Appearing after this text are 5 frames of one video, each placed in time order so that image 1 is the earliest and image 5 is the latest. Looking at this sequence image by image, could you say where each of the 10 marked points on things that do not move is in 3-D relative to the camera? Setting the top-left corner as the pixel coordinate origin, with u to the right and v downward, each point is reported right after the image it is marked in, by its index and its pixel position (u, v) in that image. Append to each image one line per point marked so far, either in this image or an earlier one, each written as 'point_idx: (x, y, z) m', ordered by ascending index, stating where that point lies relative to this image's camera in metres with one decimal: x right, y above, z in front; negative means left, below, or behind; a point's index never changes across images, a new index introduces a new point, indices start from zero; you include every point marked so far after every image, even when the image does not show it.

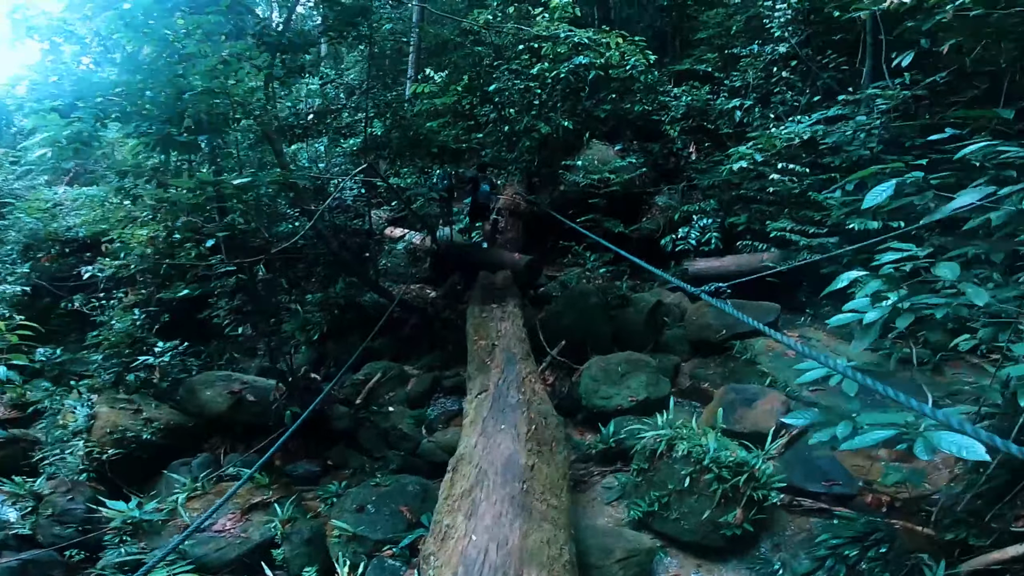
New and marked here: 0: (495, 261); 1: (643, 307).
0: (-0.2, +0.3, +5.9) m
1: (+1.2, -0.2, +5.0) m
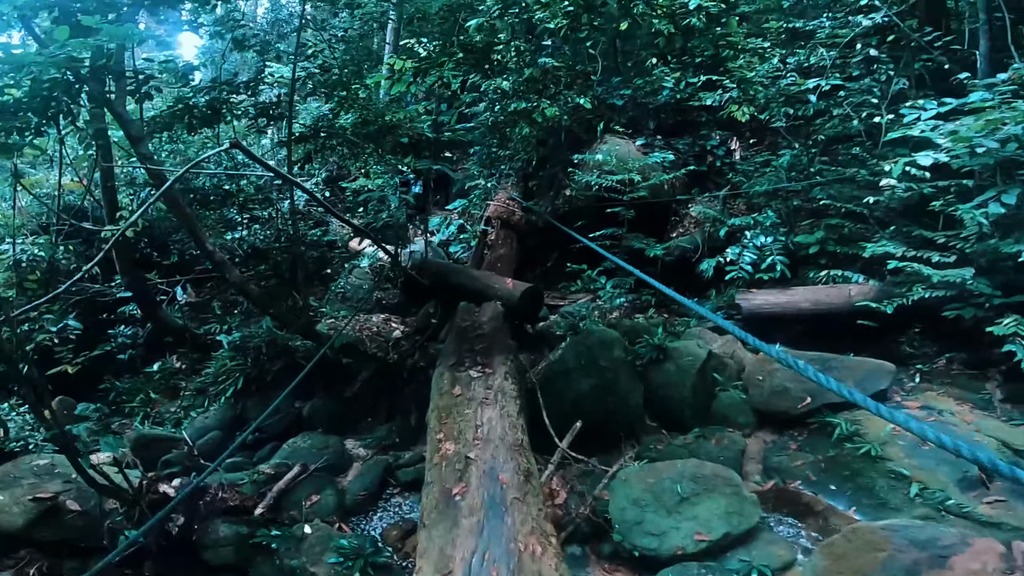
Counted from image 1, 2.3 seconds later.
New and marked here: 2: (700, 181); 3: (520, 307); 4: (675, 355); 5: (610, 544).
0: (-0.3, 0.0, +4.4) m
1: (+1.1, -0.5, +3.5) m
2: (+1.7, +1.0, +5.2) m
3: (+0.1, -0.2, +4.0) m
4: (+1.1, -0.4, +3.6) m
5: (+0.5, -1.2, +2.6) m
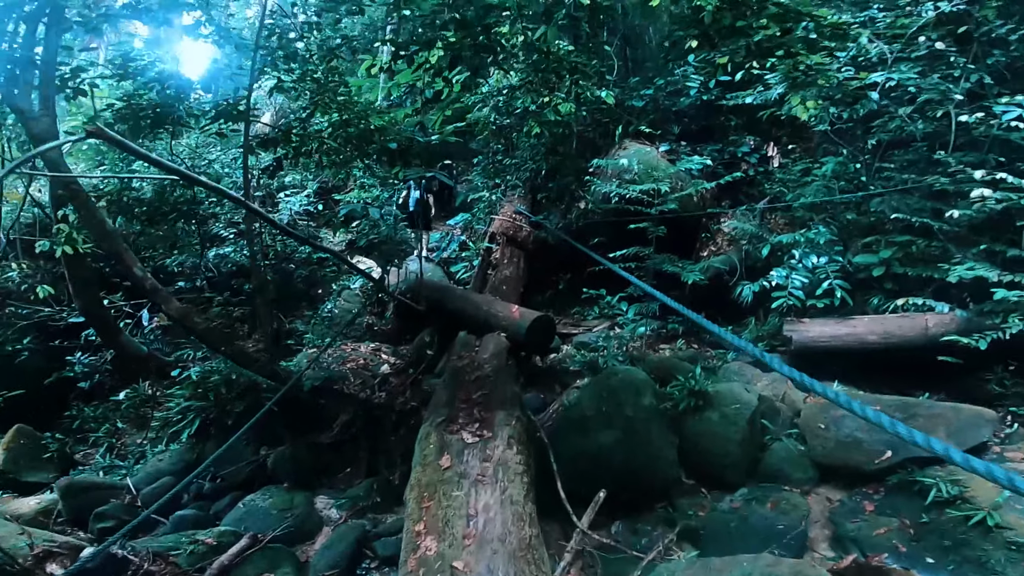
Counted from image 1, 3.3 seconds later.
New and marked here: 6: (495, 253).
0: (-0.2, -0.2, +3.8) m
1: (+1.1, -0.7, +2.9) m
2: (+1.8, +0.8, +4.6) m
3: (+0.1, -0.3, +3.5) m
4: (+1.1, -0.6, +3.0) m
5: (+0.5, -1.3, +1.9) m
6: (-0.1, +0.3, +4.4) m
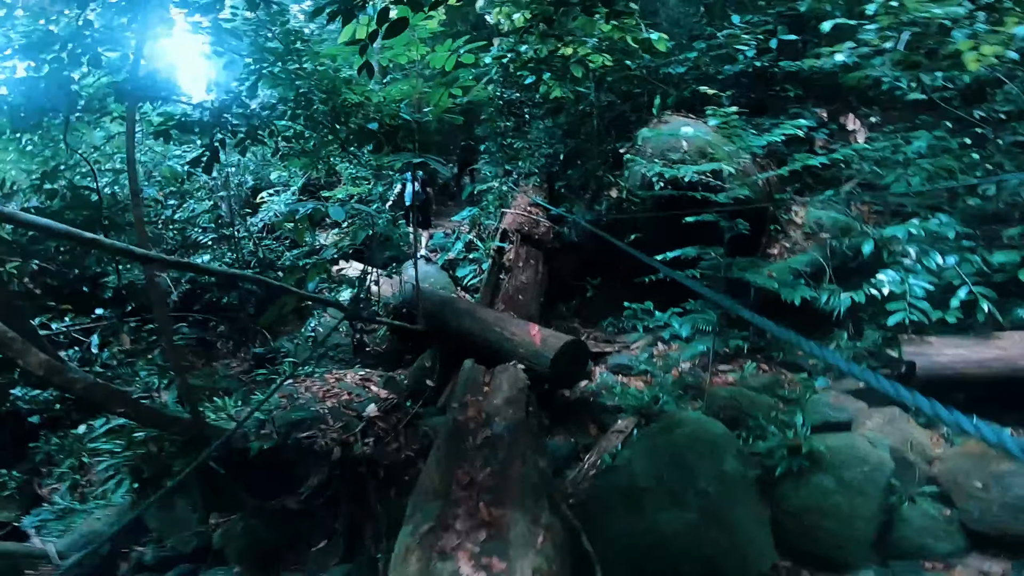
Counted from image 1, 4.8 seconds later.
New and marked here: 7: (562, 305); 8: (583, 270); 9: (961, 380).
0: (-0.1, -0.3, +3.0) m
1: (+1.2, -0.7, +2.1) m
2: (+1.9, +0.7, +3.7) m
3: (+0.2, -0.4, +2.7) m
4: (+1.2, -0.6, +2.2) m
5: (+0.5, -1.4, +1.2) m
6: (0.0, +0.2, +3.6) m
7: (+0.3, -0.1, +3.8) m
8: (+0.5, +0.1, +3.8) m
9: (+1.9, -0.4, +2.4) m
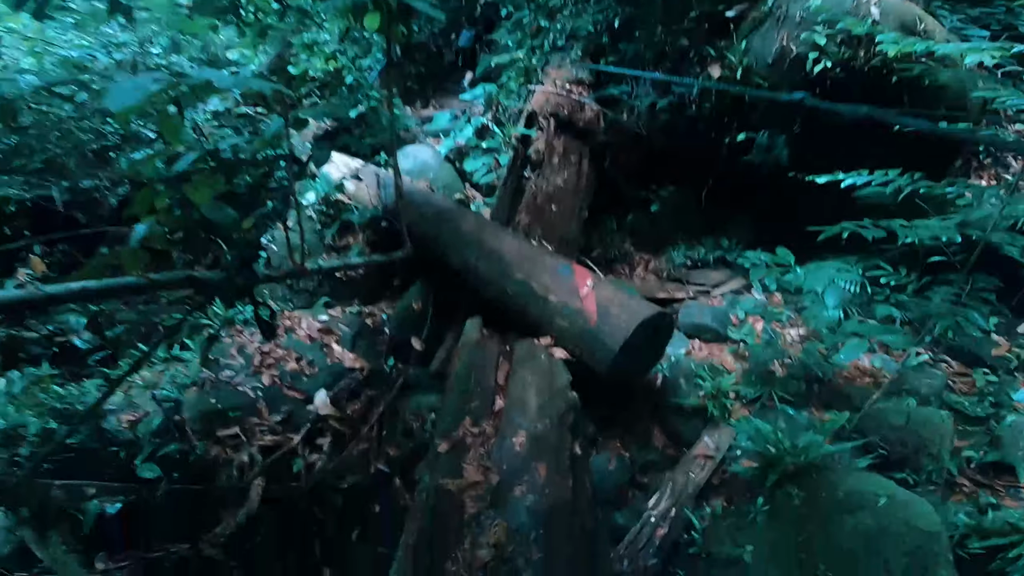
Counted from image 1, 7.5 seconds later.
0: (0.0, 0.0, +2.0) m
1: (+1.3, -0.7, +1.2) m
2: (+2.0, +1.0, +2.5) m
3: (+0.3, -0.3, +1.7) m
4: (+1.2, -0.6, +1.2) m
5: (+0.6, -1.5, +0.4) m
6: (+0.1, +0.5, +2.5) m
7: (+0.5, +0.2, +2.7) m
8: (+0.6, +0.4, +2.7) m
9: (+2.0, -0.4, +1.4) m
